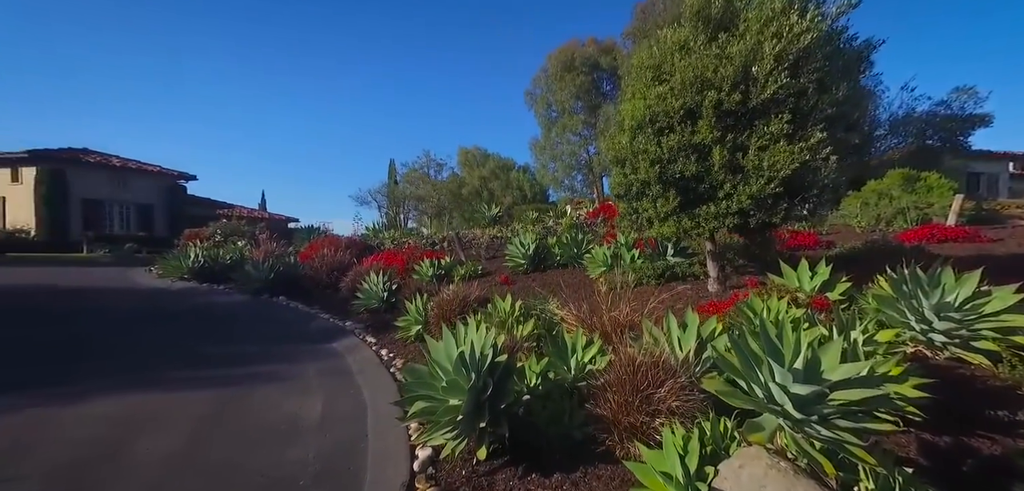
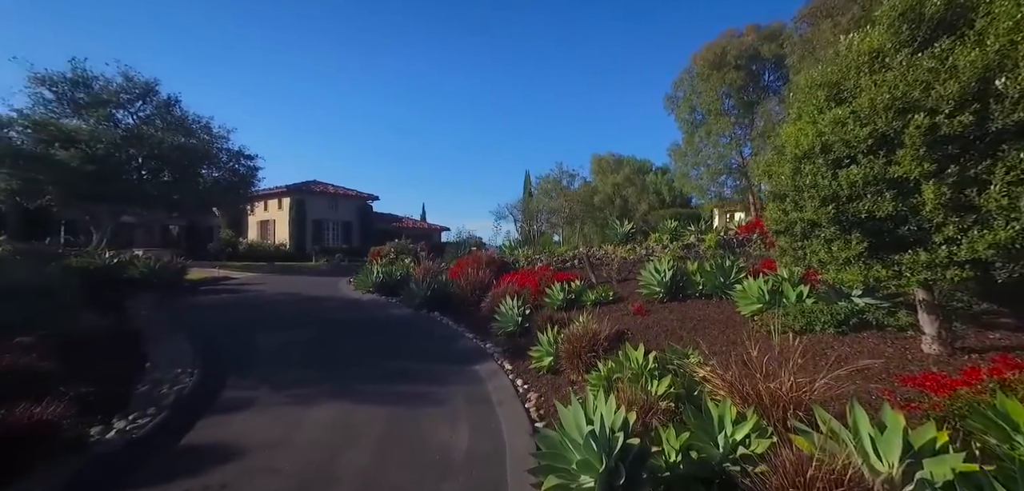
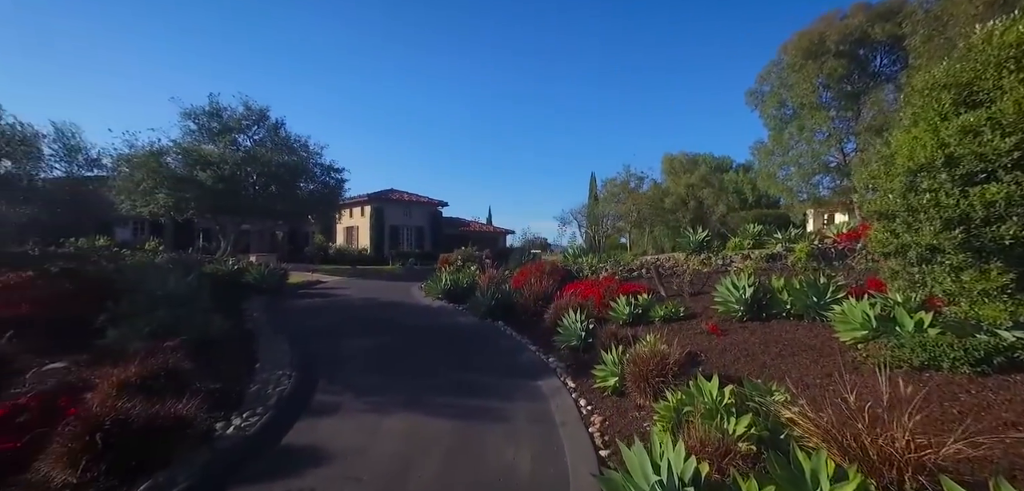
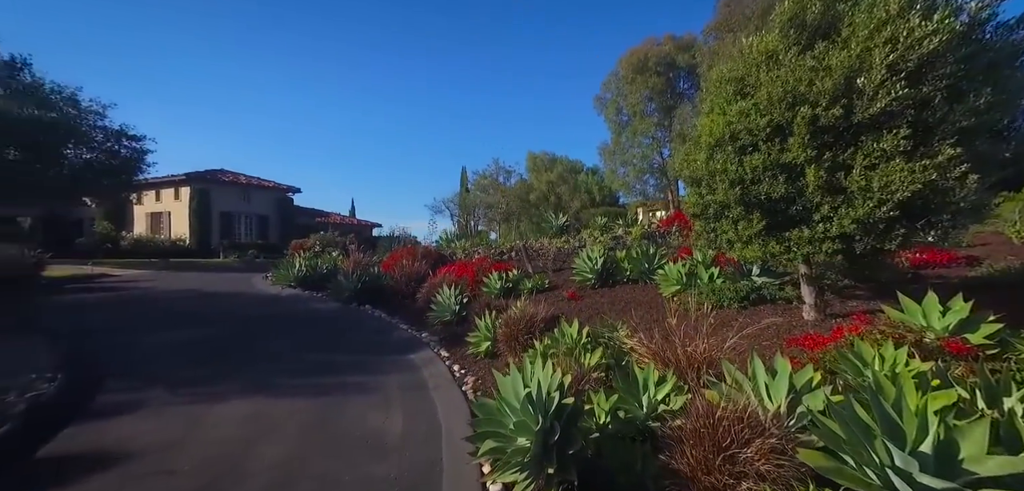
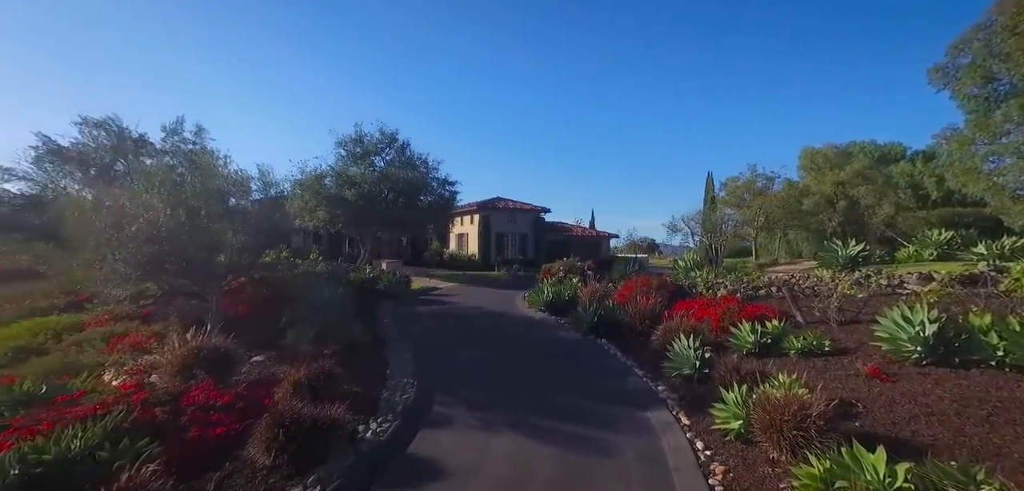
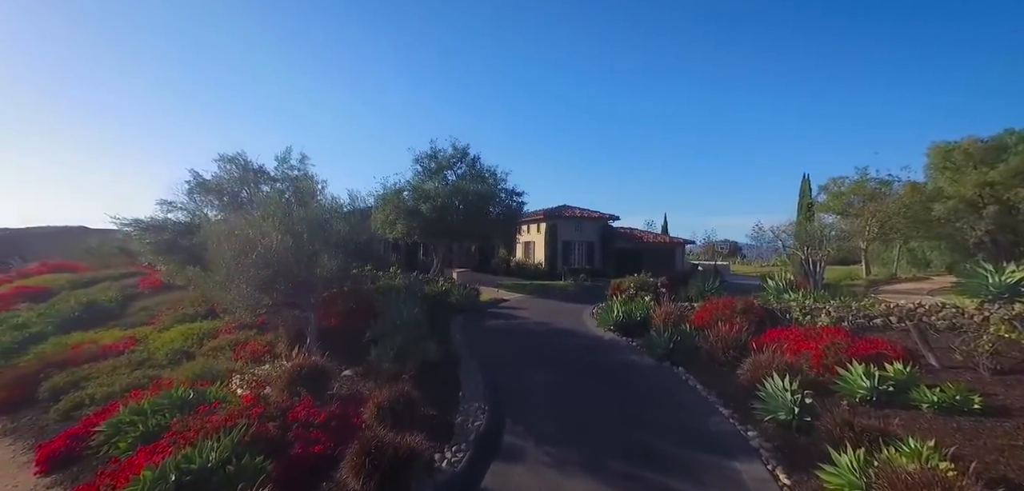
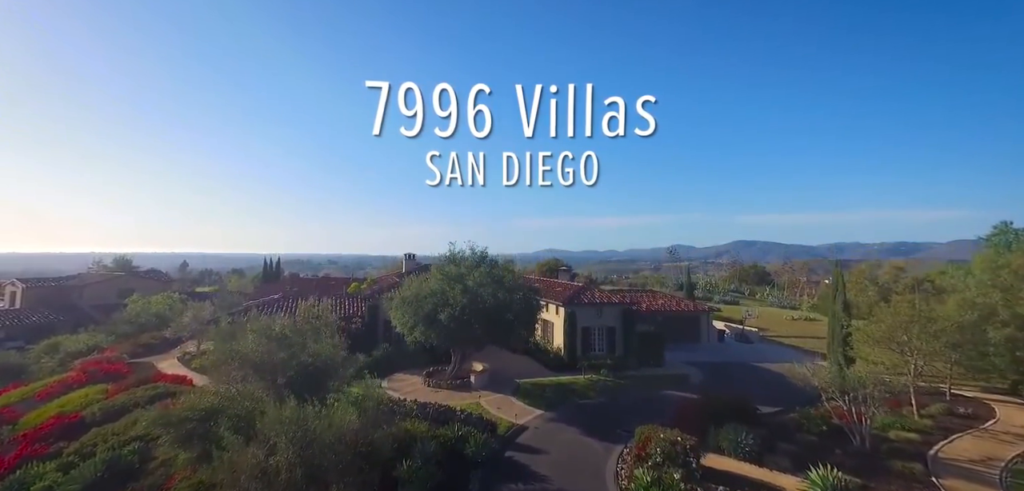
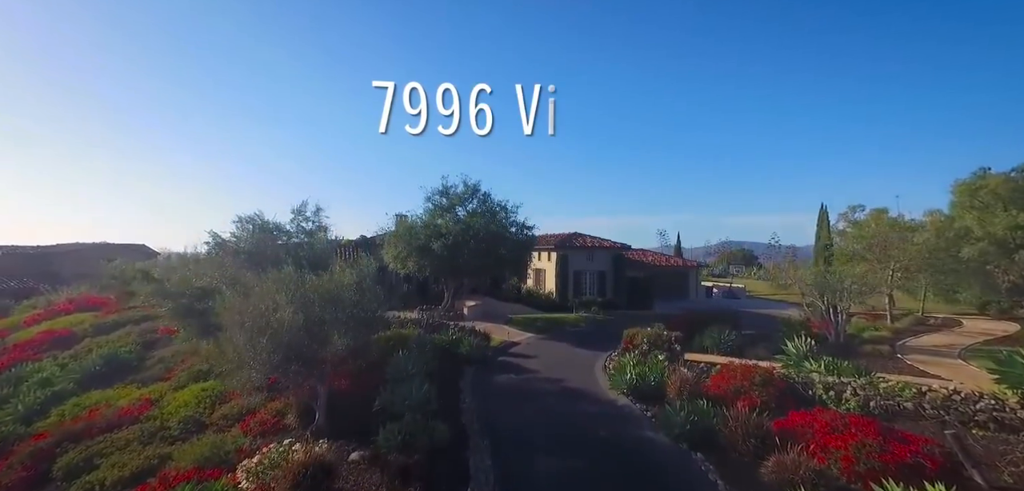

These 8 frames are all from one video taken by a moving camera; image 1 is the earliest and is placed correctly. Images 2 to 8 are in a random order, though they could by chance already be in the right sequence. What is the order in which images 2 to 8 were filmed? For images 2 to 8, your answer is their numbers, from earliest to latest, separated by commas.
4, 2, 3, 5, 6, 8, 7
